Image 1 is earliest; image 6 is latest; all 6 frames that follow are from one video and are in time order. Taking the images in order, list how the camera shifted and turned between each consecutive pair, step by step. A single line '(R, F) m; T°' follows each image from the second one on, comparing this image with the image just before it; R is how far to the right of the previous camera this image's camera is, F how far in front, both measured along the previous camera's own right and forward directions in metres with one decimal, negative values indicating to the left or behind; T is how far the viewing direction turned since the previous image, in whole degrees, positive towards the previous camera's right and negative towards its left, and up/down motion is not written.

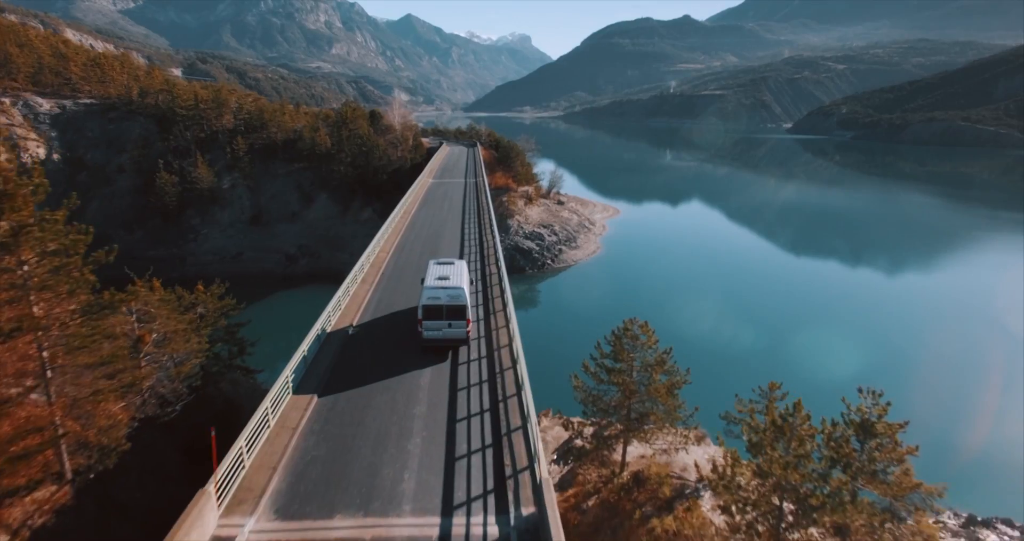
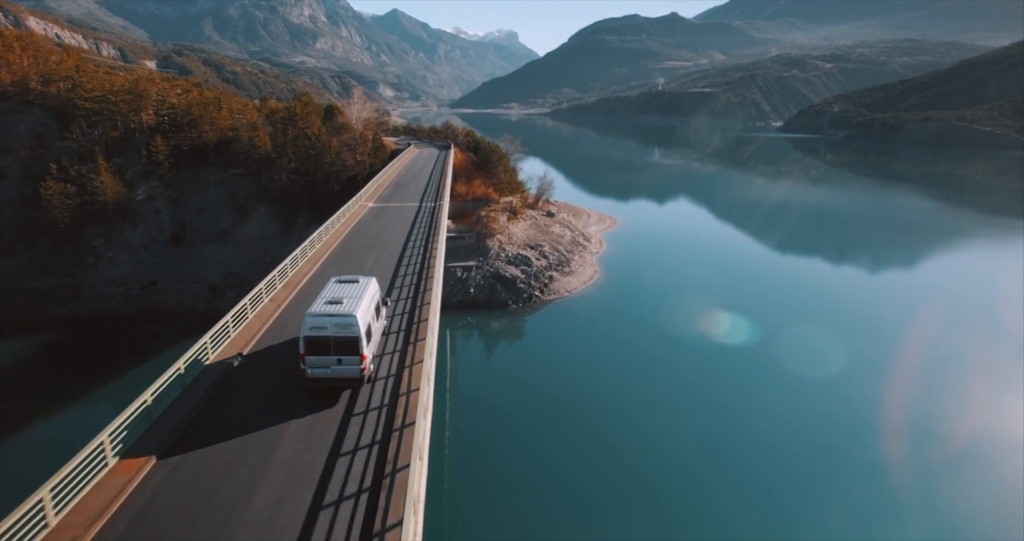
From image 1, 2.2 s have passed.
(+0.5, +6.5) m; +1°
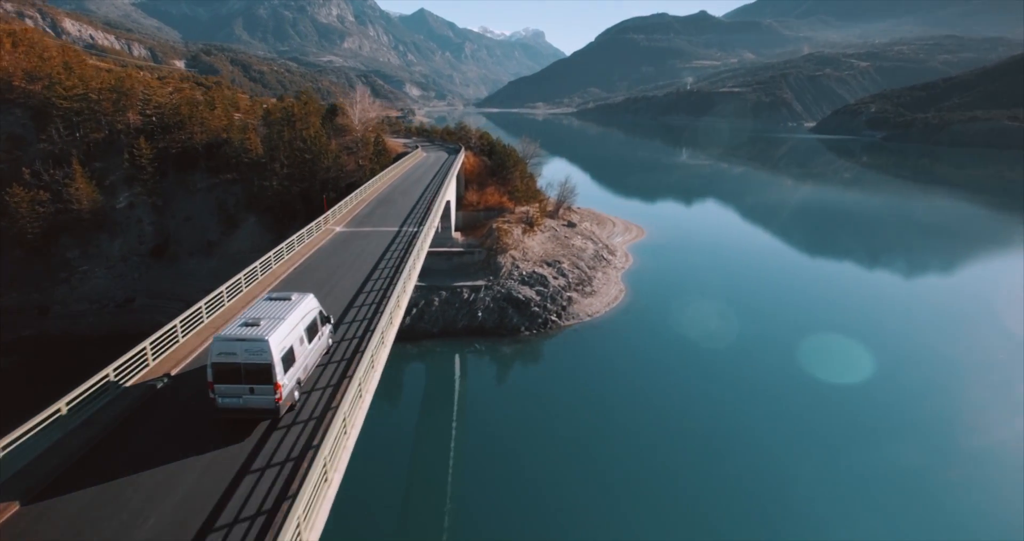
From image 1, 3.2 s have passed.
(+0.3, +3.5) m; -2°
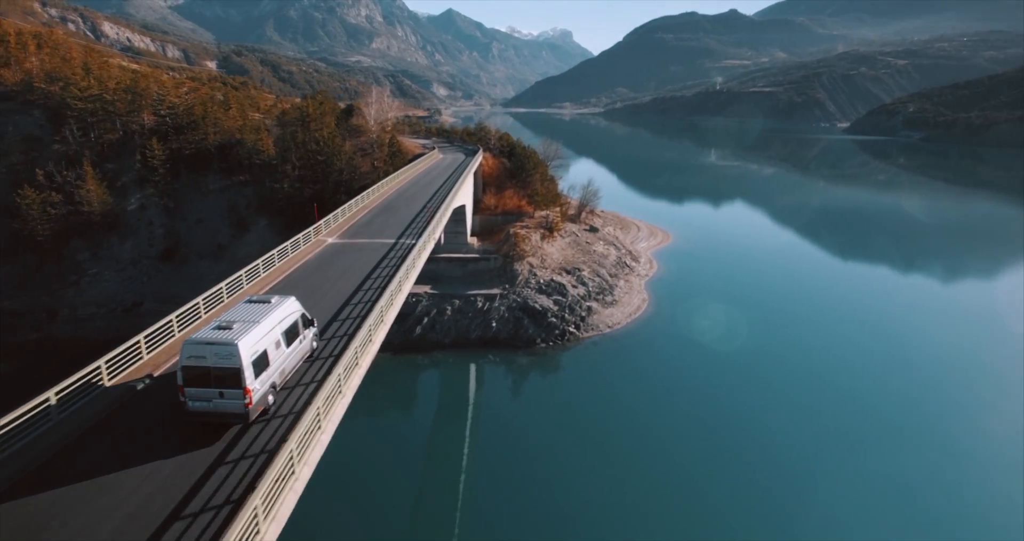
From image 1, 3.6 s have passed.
(+0.2, +1.4) m; -3°
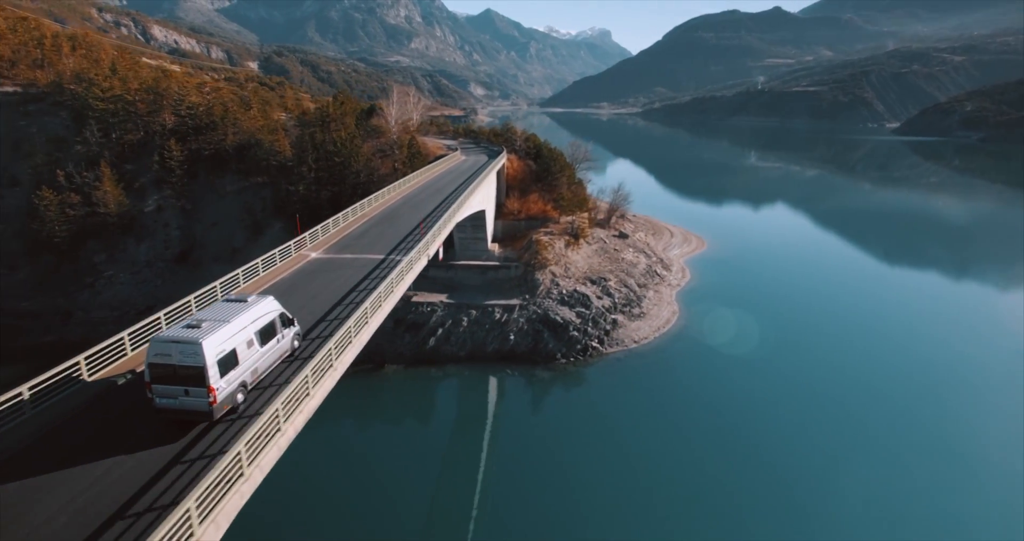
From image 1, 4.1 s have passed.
(+0.5, +1.6) m; -4°
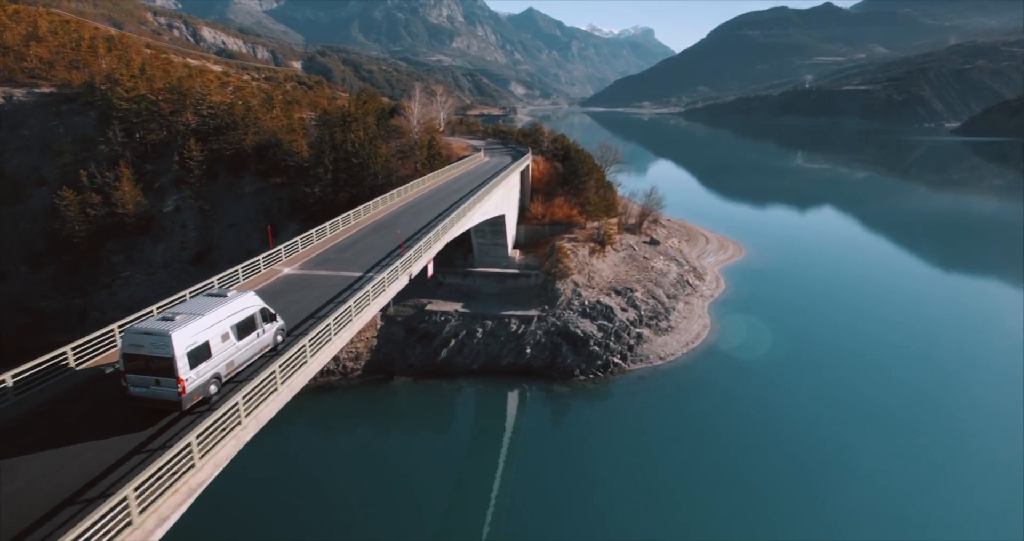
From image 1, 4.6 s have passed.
(+0.7, +1.5) m; -4°
